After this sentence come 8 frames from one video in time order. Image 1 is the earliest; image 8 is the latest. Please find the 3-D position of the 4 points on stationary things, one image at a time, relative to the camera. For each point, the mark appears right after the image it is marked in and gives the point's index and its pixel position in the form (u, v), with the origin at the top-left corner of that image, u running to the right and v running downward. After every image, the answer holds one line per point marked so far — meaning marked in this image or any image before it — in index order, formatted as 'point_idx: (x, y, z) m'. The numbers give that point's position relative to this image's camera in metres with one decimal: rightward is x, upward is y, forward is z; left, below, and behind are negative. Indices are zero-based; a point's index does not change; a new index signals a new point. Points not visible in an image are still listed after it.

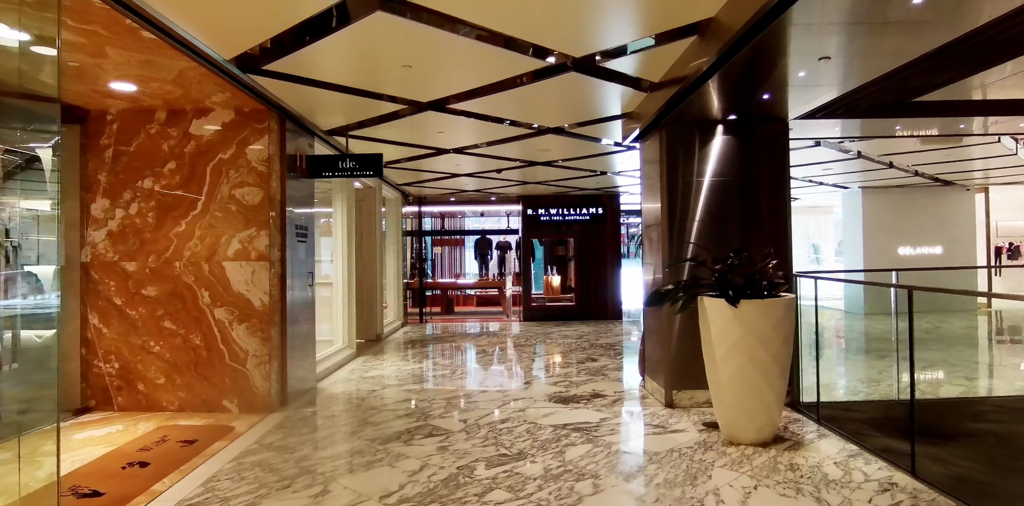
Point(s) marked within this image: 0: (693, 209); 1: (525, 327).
0: (+1.6, +0.4, +4.9) m
1: (+0.3, -1.4, +10.9) m
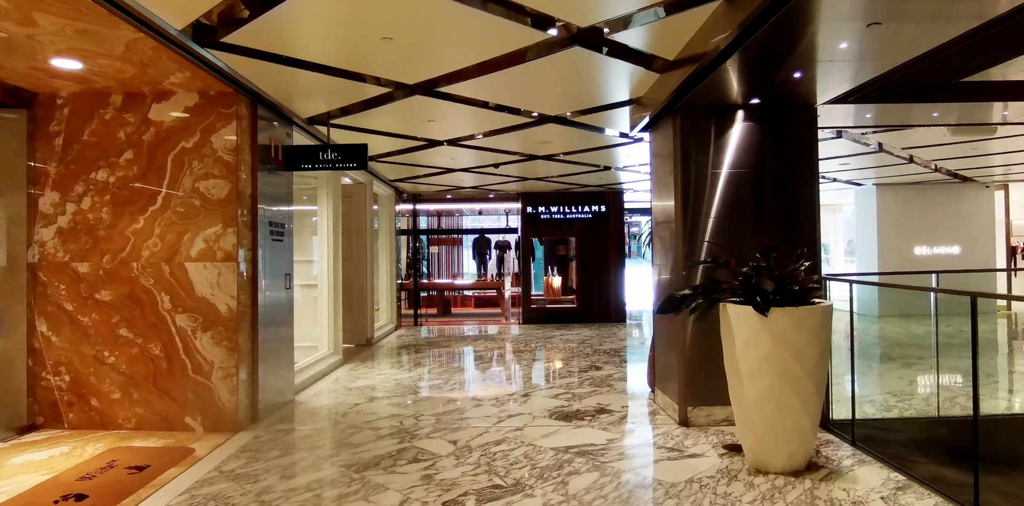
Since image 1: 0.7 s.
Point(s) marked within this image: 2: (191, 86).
0: (+1.6, +0.4, +4.5) m
1: (+0.2, -1.4, +10.4) m
2: (-2.4, +1.3, +4.2) m
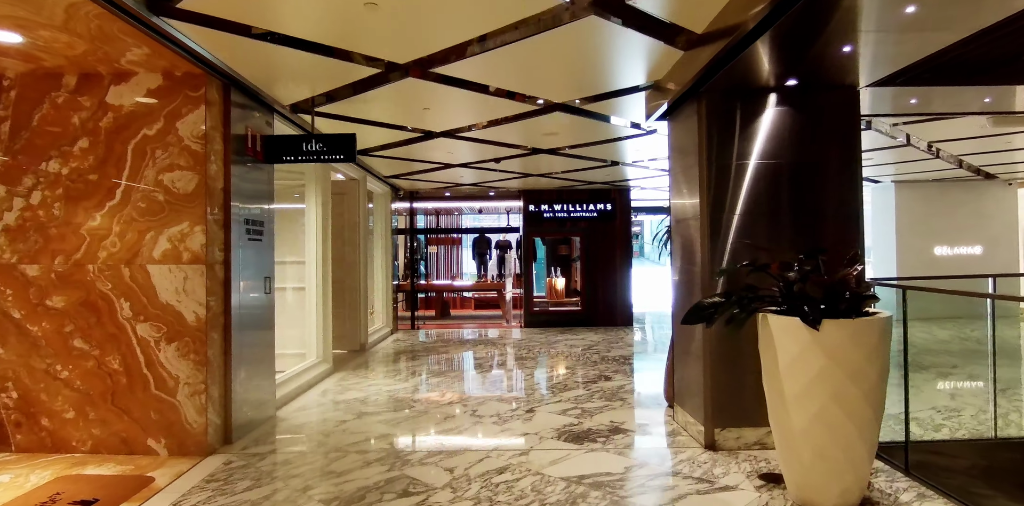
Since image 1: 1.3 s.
0: (+1.6, +0.4, +4.0) m
1: (+0.3, -1.4, +9.9) m
2: (-2.4, +1.3, +3.7) m
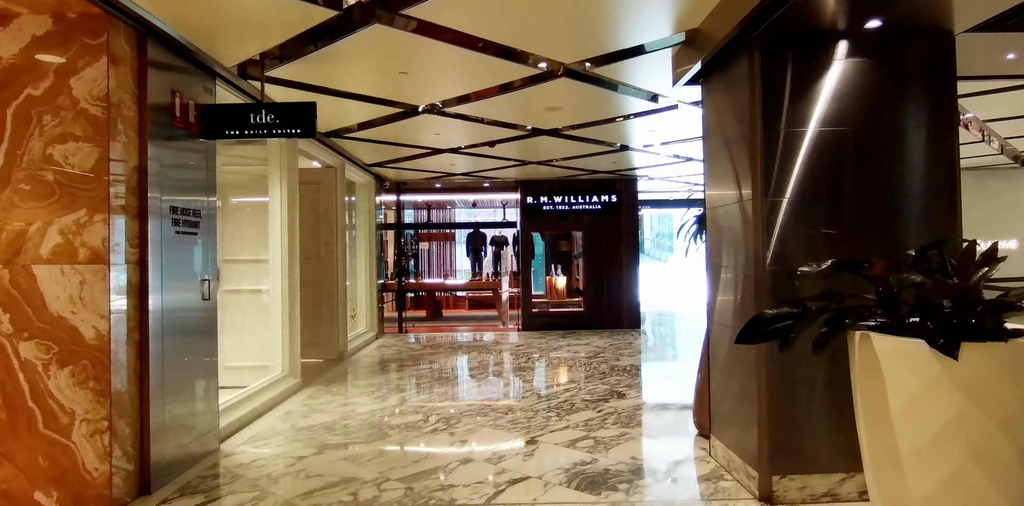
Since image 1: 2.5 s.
0: (+1.6, +0.4, +3.1) m
1: (+0.2, -1.4, +9.0) m
2: (-2.4, +1.3, +2.8) m
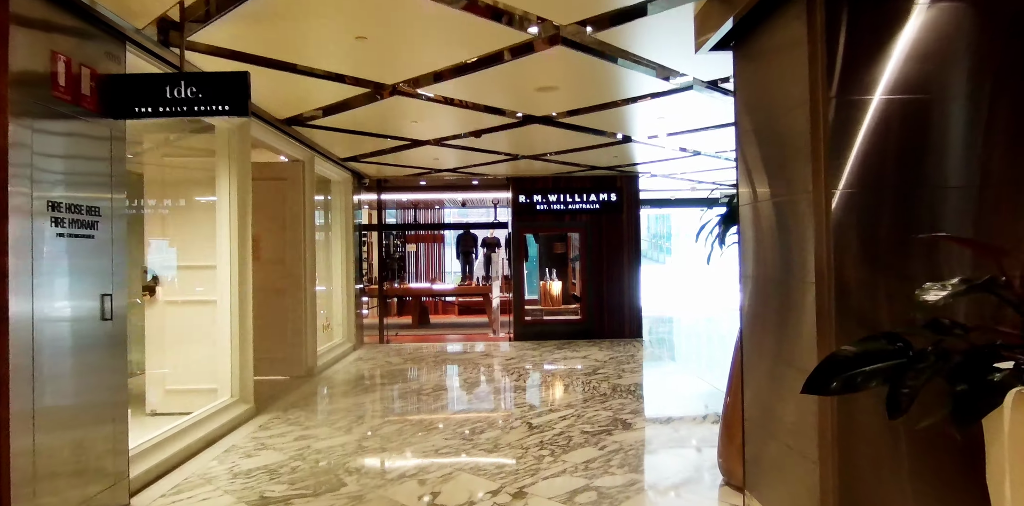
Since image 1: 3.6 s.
0: (+1.5, +0.4, +2.4) m
1: (+0.1, -1.4, +8.3) m
2: (-2.5, +1.2, +2.0) m
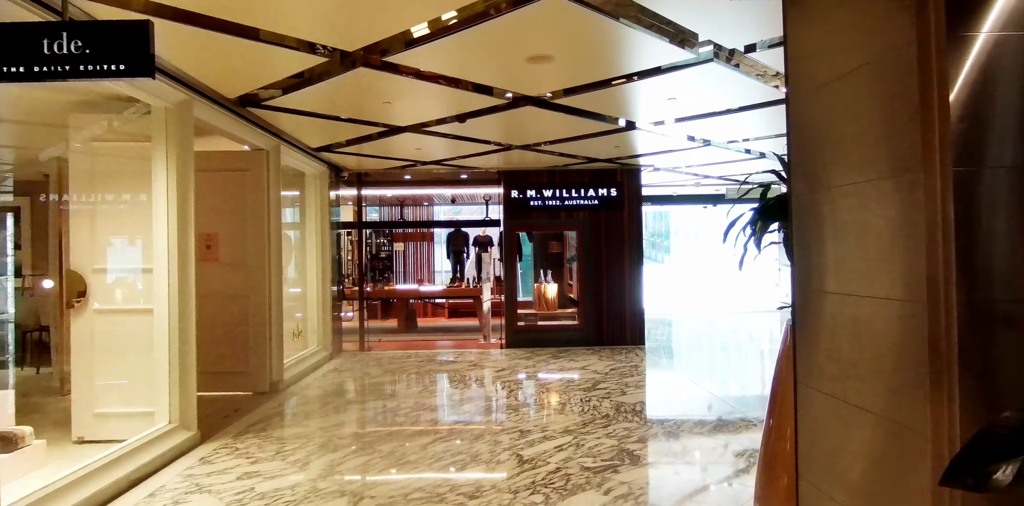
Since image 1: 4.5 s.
0: (+1.4, +0.4, +1.7) m
1: (0.0, -1.4, +7.6) m
2: (-2.6, +1.2, +1.3) m
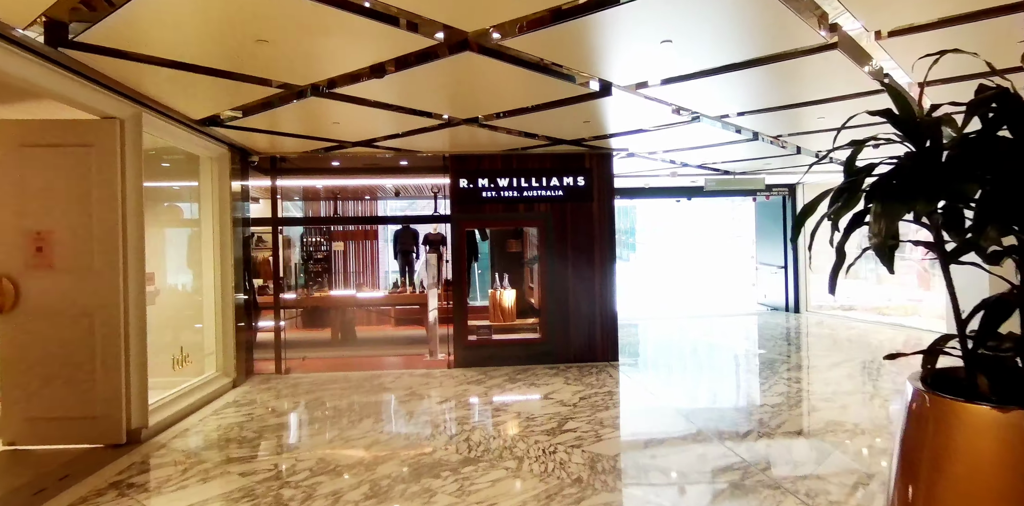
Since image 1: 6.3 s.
0: (+1.2, +0.3, +0.5) m
1: (-0.6, -1.4, +6.3) m
2: (-2.8, +1.2, -0.1) m
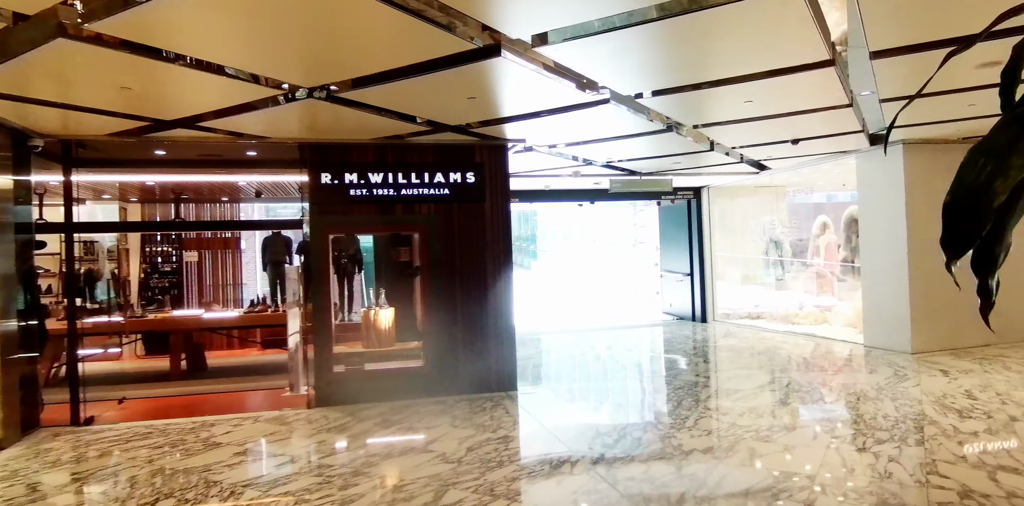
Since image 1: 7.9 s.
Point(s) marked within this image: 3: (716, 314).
0: (+1.0, +0.3, -0.3) m
1: (-1.8, -1.5, +5.0) m
2: (-2.8, +1.1, -1.7) m
3: (+3.6, -1.1, +9.8) m
